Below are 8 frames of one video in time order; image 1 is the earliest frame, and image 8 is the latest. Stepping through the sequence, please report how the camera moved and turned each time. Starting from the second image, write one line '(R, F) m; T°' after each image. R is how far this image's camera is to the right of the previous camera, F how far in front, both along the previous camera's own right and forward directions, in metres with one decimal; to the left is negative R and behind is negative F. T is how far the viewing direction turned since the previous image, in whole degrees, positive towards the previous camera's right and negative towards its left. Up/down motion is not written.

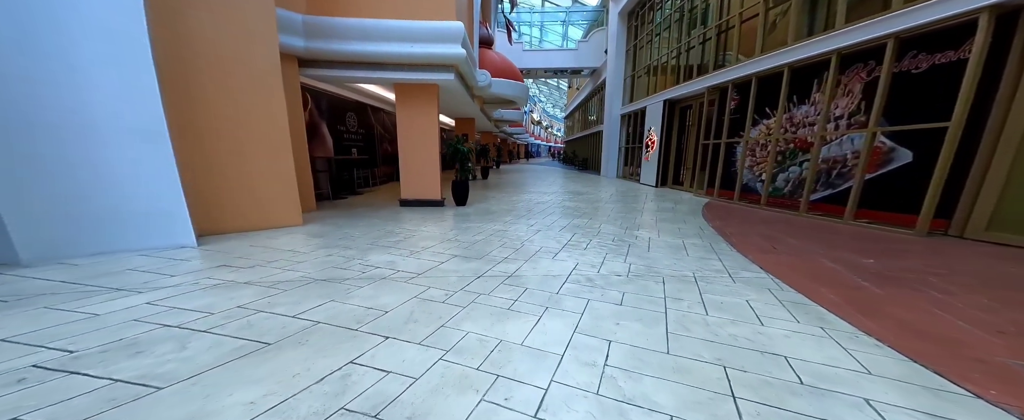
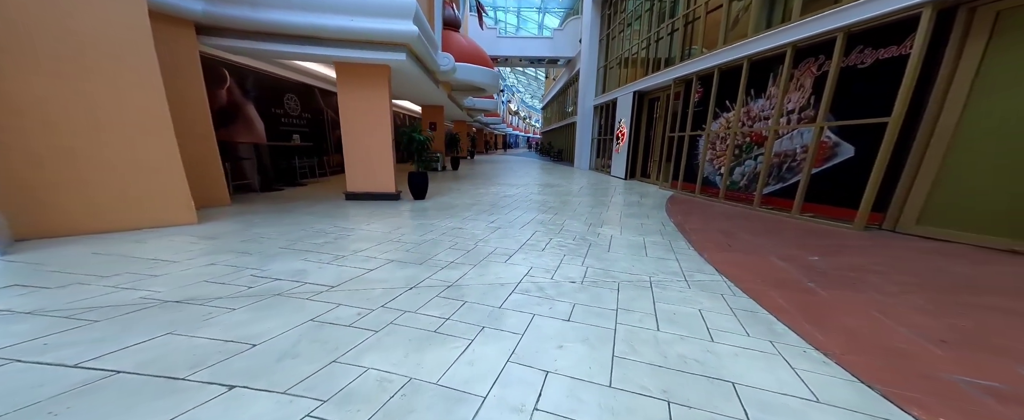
(+0.3, +0.3) m; +5°
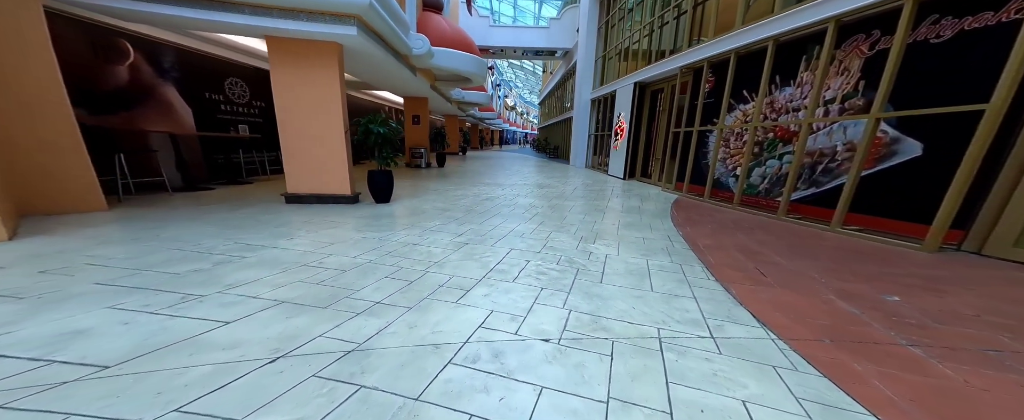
(+0.3, +1.0) m; 0°
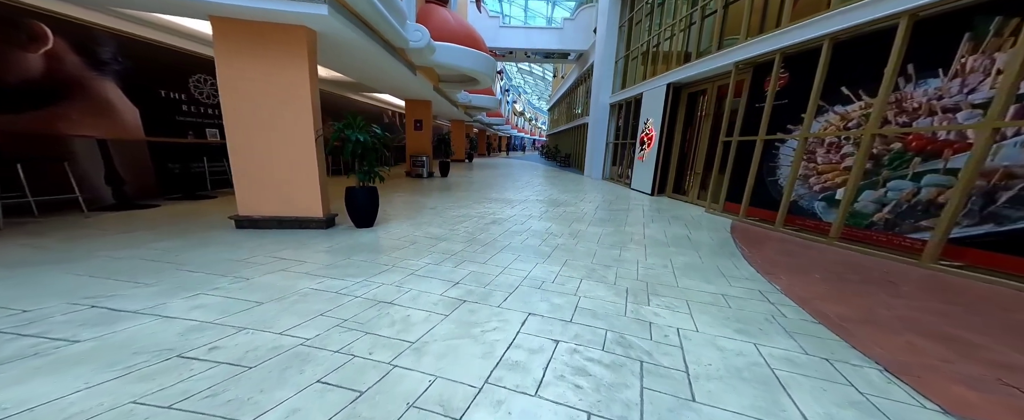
(-0.1, +1.1) m; -1°
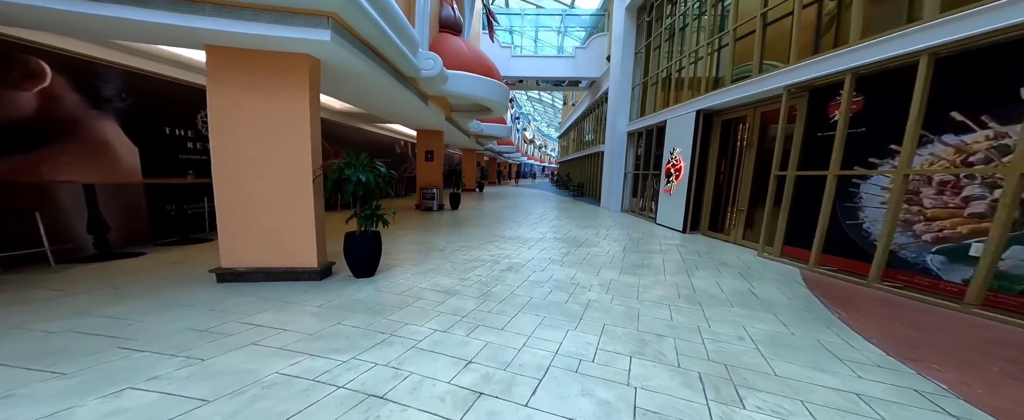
(-0.1, +0.6) m; -3°
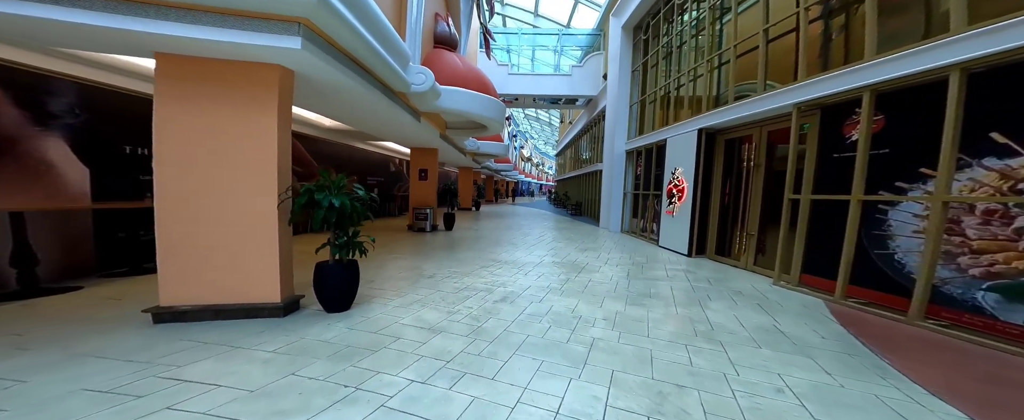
(0.0, +0.3) m; +1°
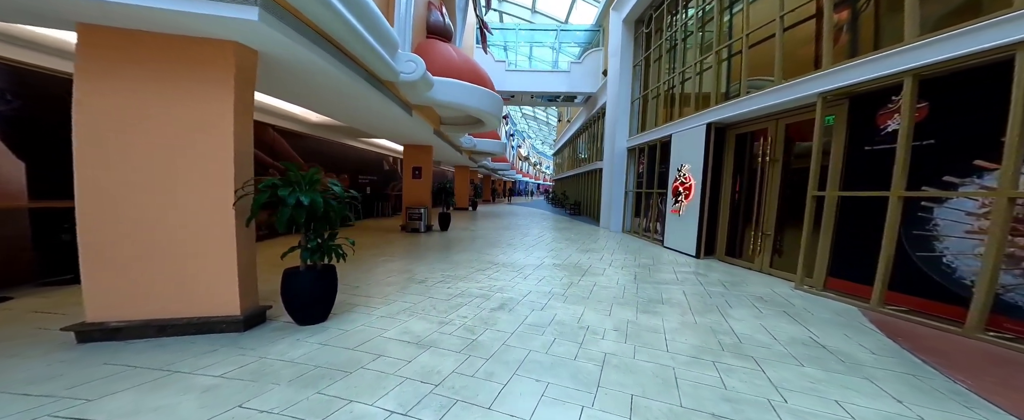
(0.0, +0.4) m; +1°
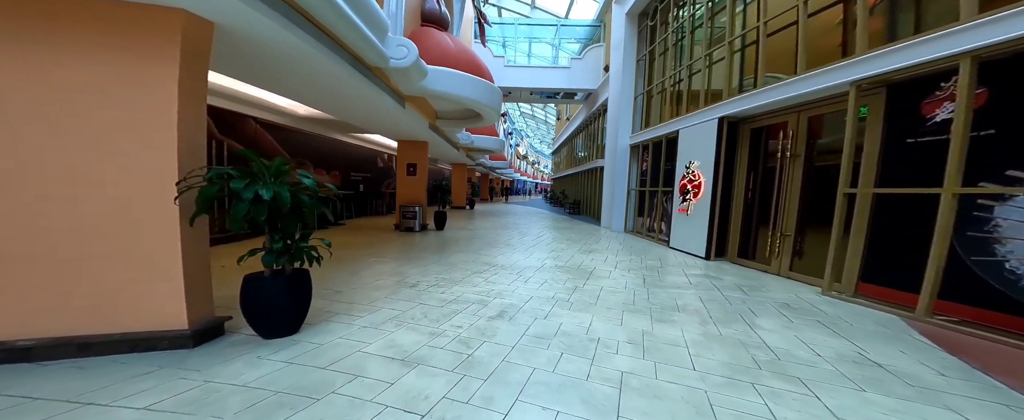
(0.0, +0.4) m; 0°
